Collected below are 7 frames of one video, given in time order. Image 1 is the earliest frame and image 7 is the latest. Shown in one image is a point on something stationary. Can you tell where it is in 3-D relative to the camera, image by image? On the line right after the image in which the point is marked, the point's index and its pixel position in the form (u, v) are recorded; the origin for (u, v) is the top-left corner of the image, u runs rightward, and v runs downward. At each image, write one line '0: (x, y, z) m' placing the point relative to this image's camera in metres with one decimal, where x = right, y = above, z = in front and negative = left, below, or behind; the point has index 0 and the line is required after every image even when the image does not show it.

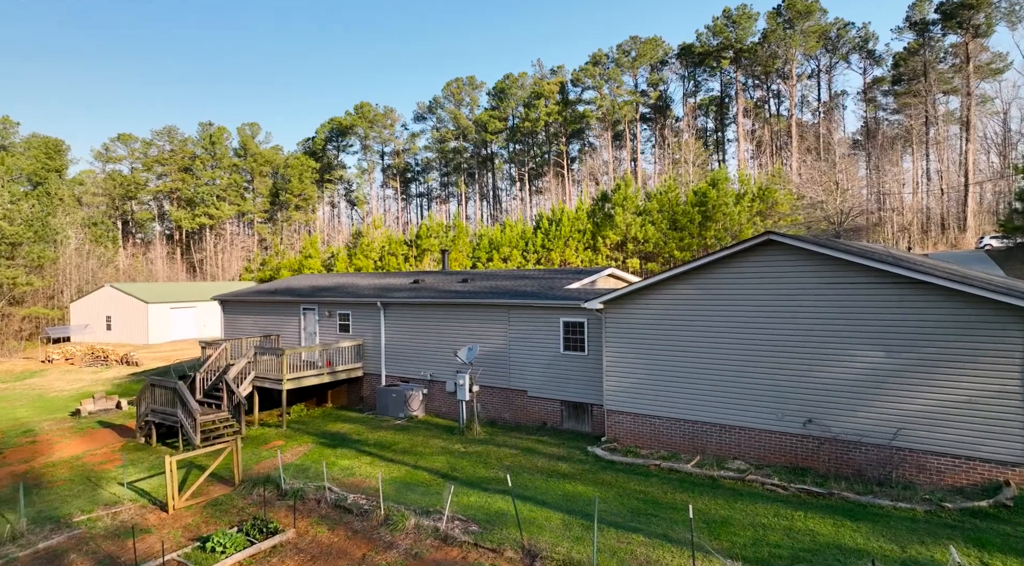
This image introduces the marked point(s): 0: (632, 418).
0: (+1.8, -2.1, +10.7) m
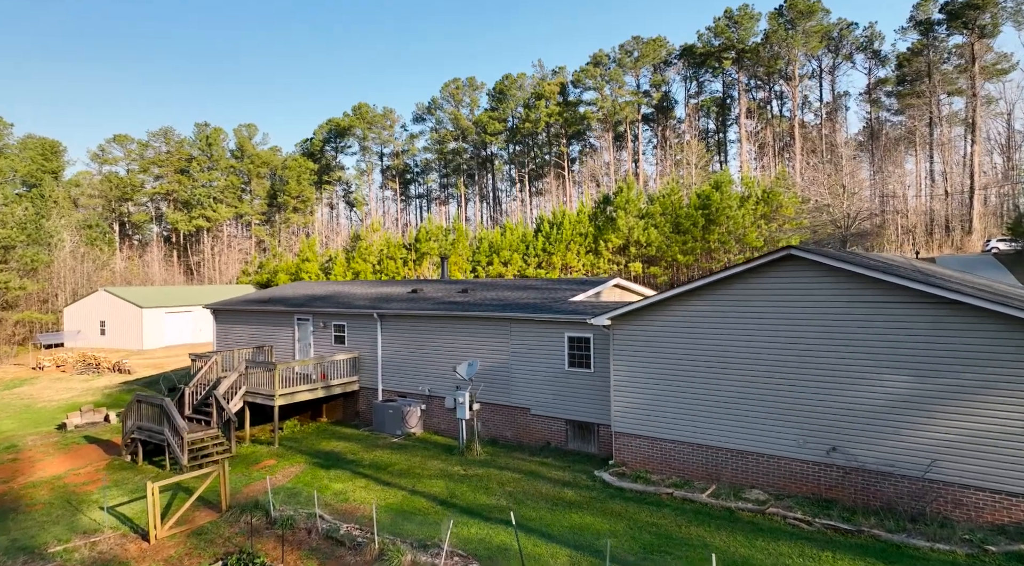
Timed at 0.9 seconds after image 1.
0: (+1.9, -2.3, +10.1) m
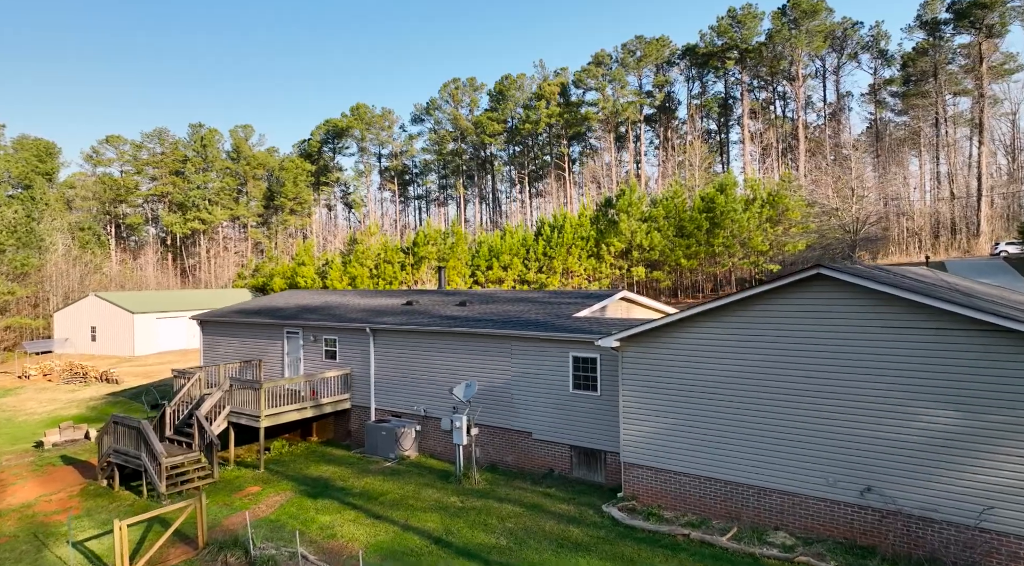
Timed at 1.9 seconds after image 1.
0: (+1.9, -2.5, +9.3) m
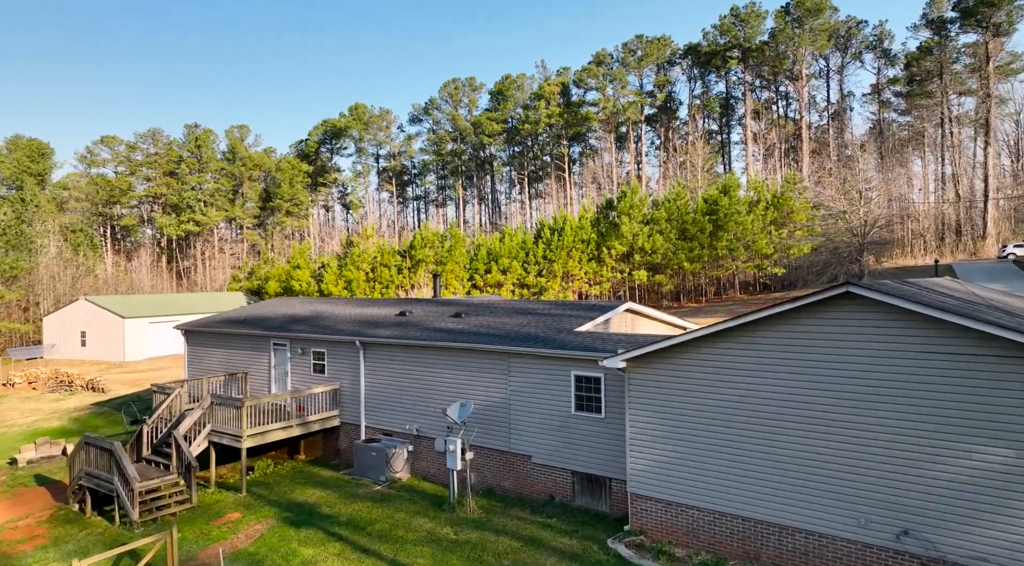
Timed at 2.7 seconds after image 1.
0: (+1.8, -2.7, +8.6) m
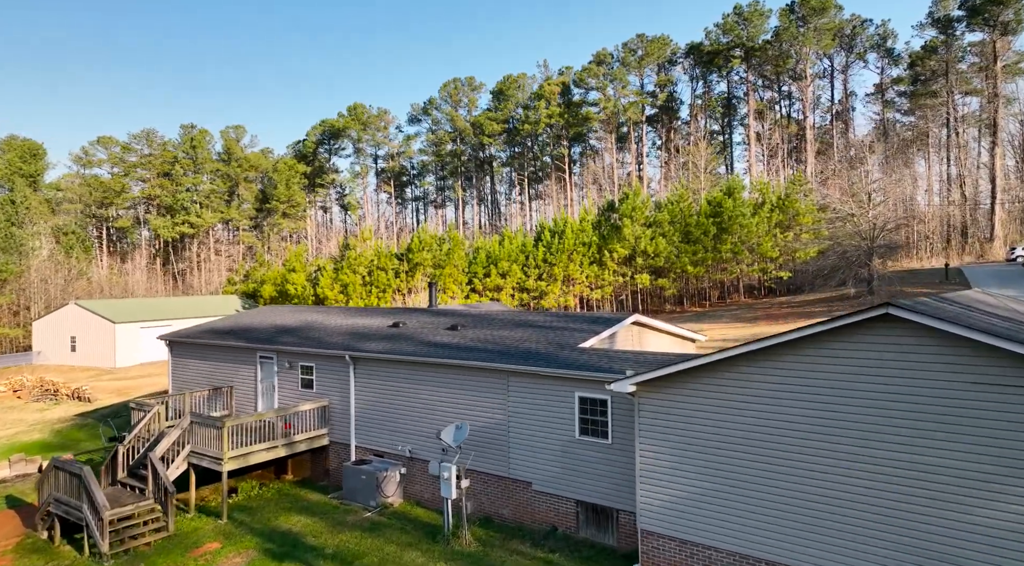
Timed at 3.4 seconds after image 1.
0: (+1.8, -2.9, +7.8) m
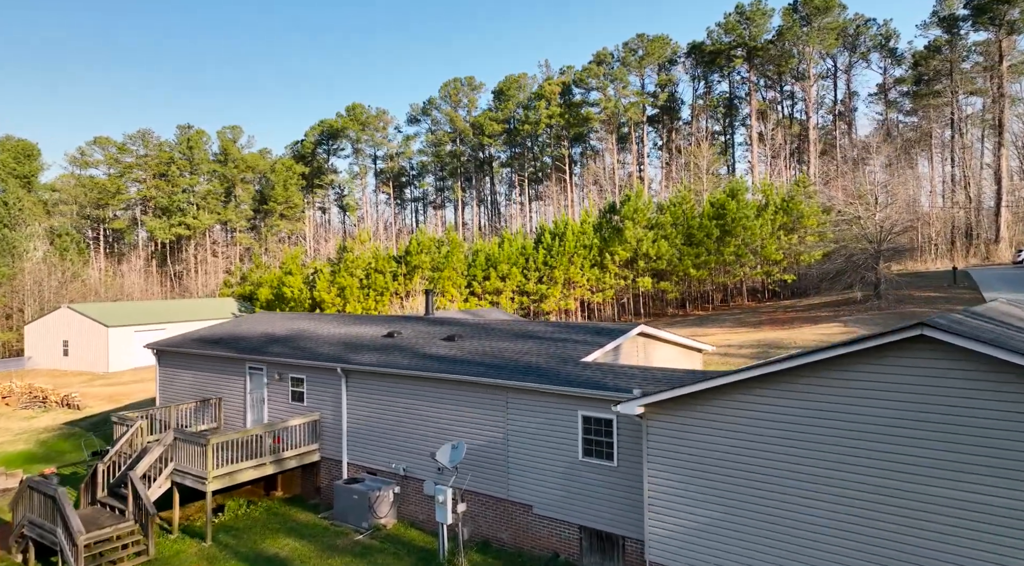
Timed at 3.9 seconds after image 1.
0: (+1.8, -3.1, +7.2) m
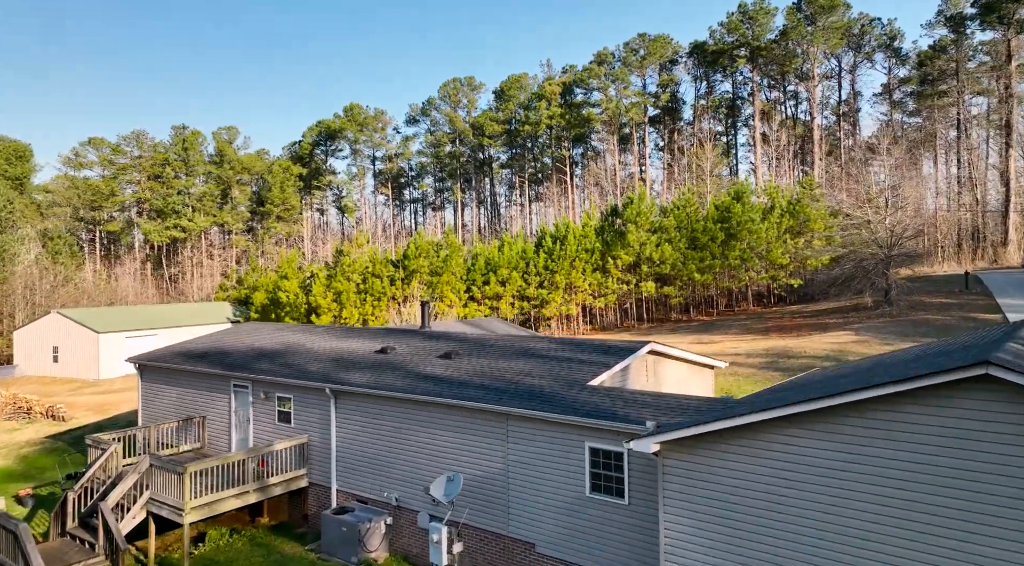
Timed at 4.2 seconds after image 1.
0: (+1.8, -3.3, +6.5) m
